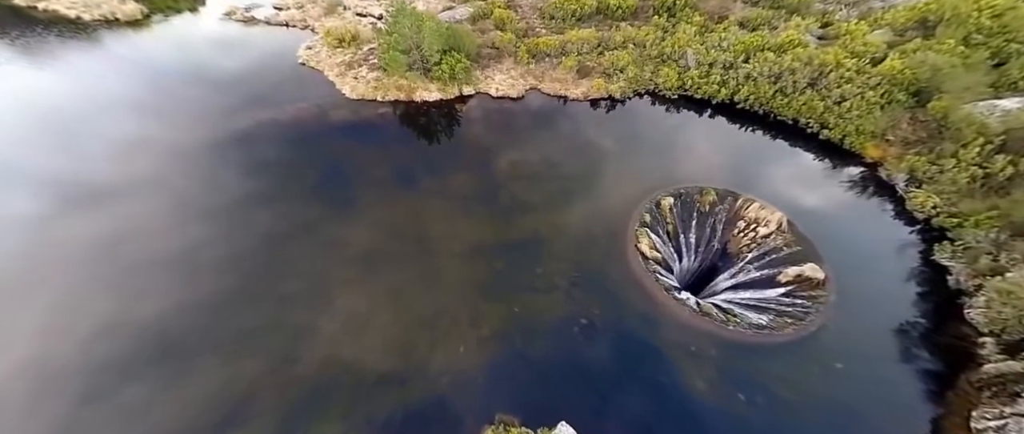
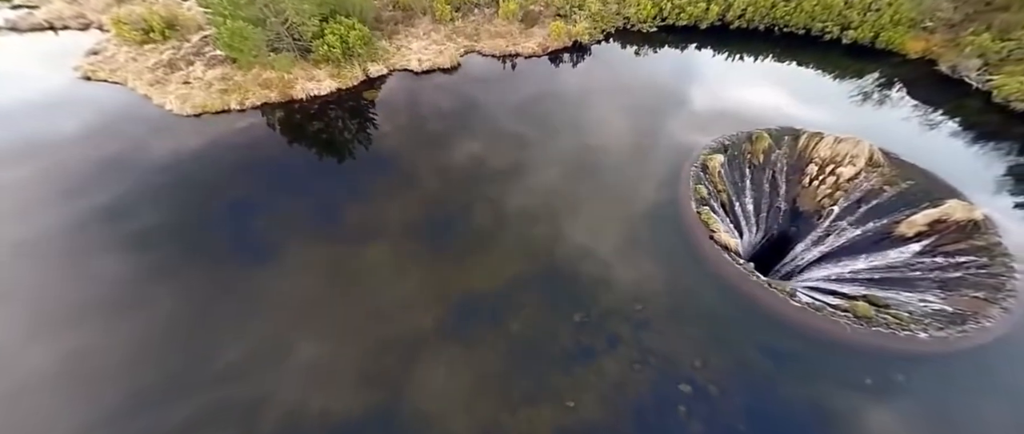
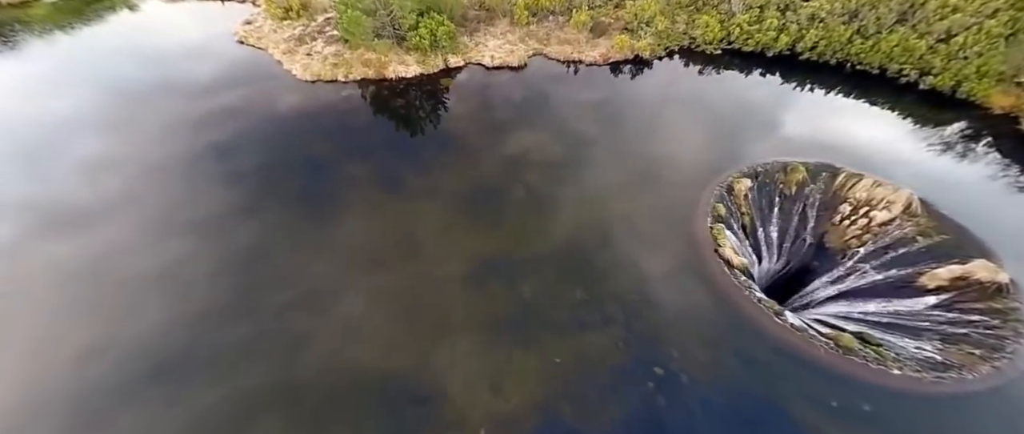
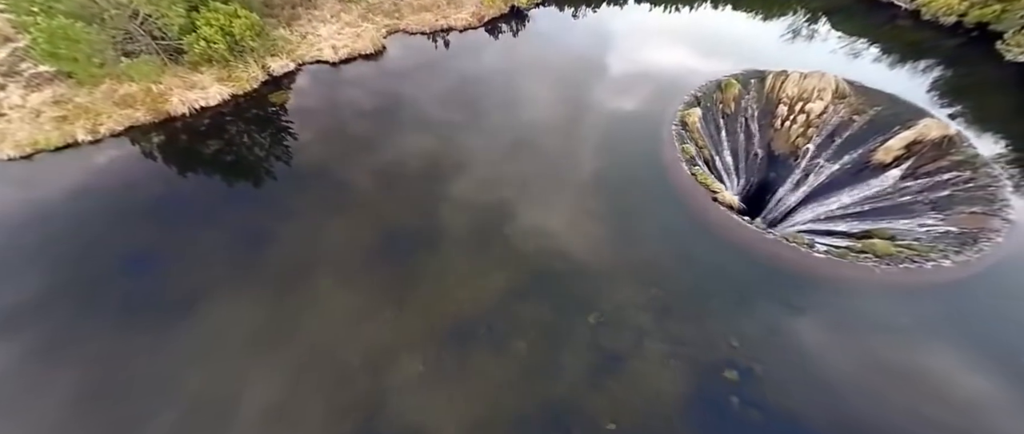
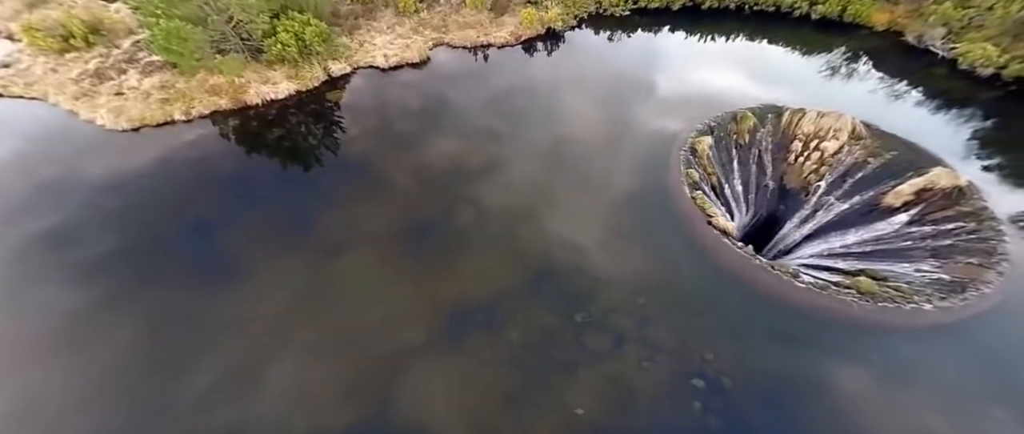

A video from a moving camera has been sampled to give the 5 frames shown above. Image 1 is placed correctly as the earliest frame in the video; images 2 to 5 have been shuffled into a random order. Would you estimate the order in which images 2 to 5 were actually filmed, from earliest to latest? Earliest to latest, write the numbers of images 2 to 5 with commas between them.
3, 2, 5, 4
